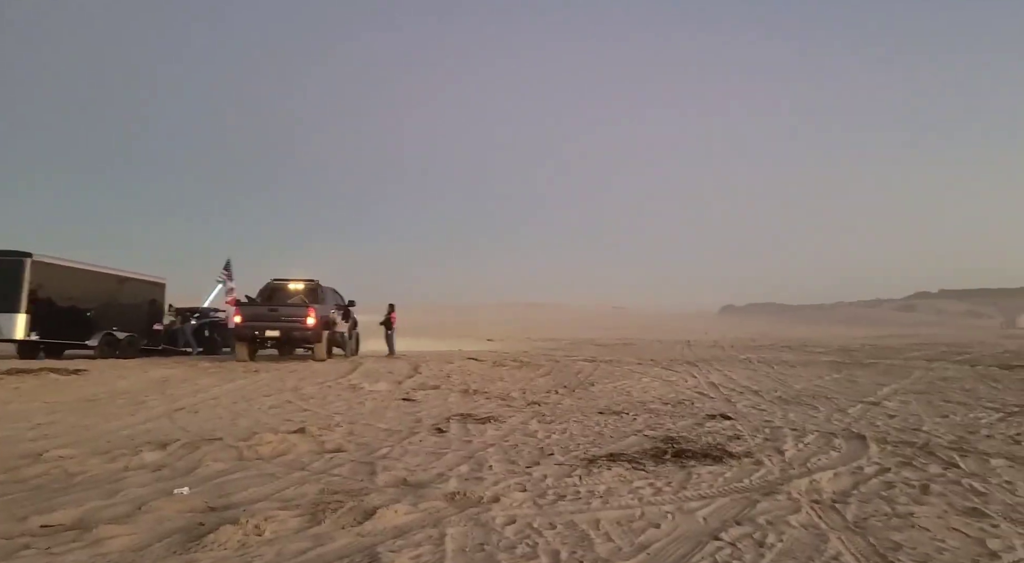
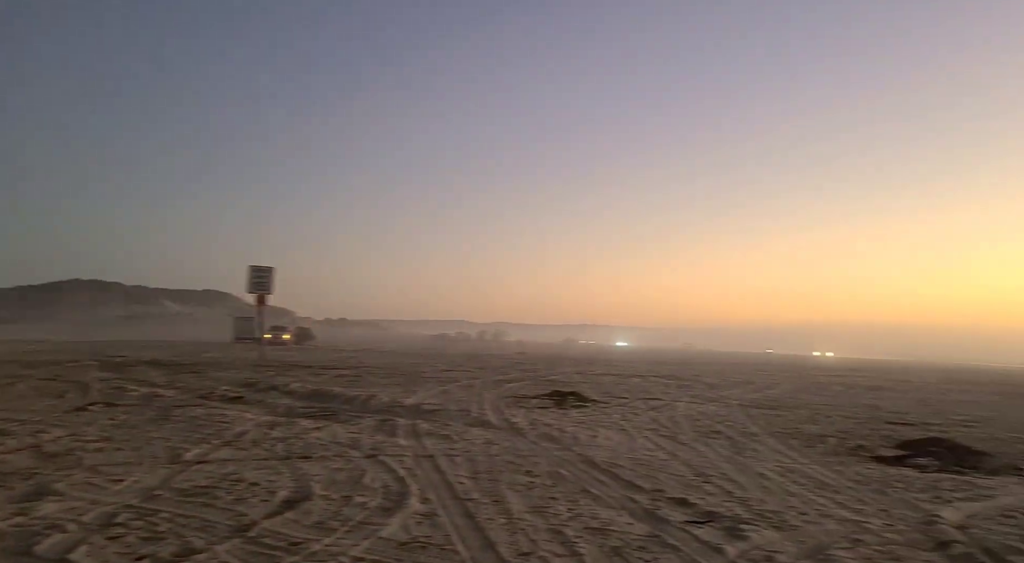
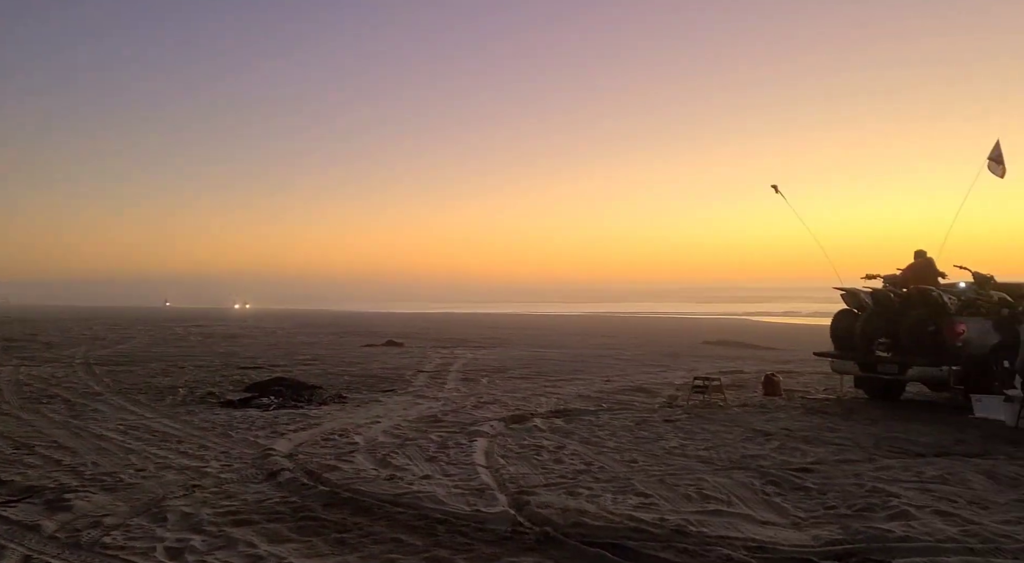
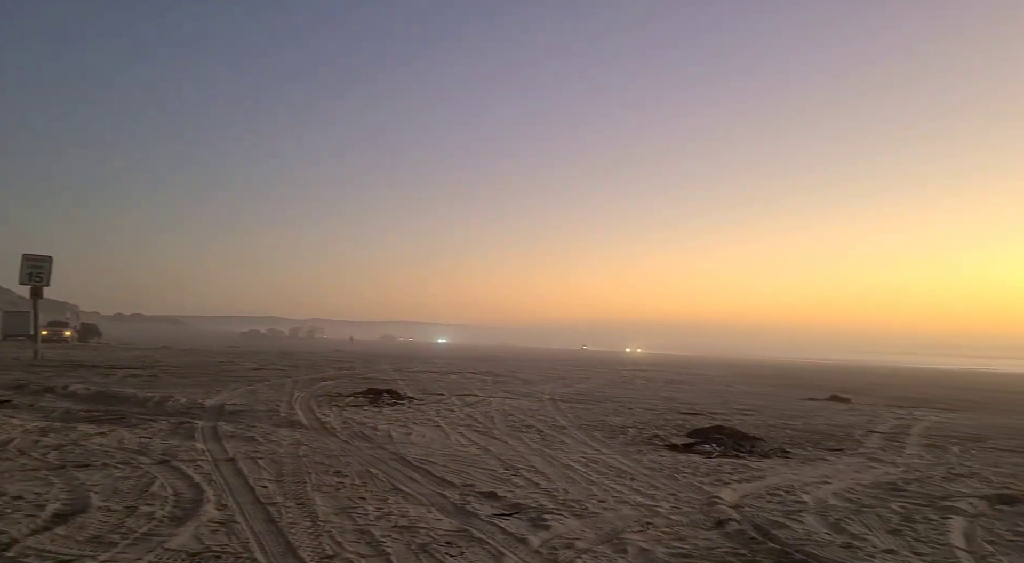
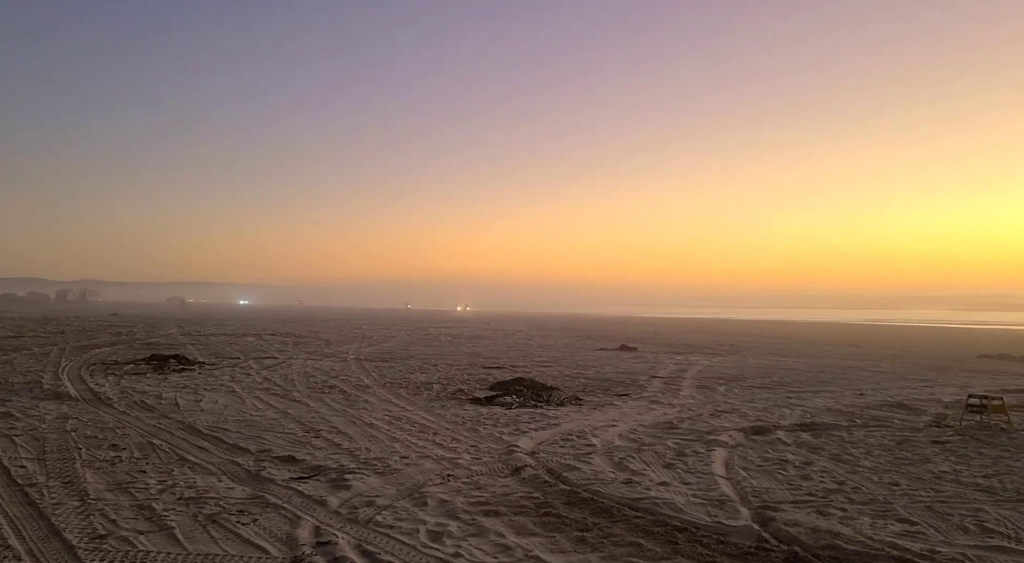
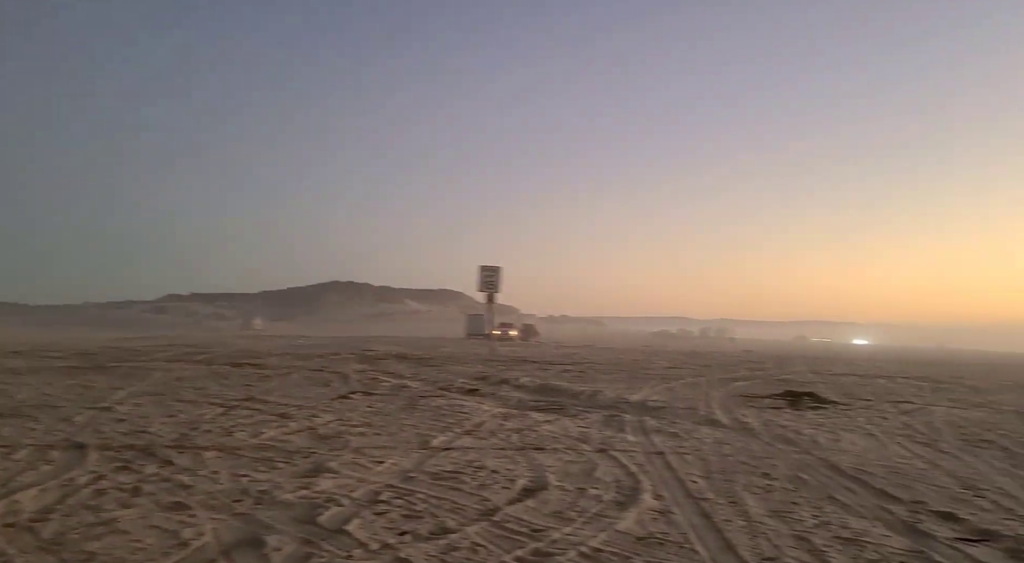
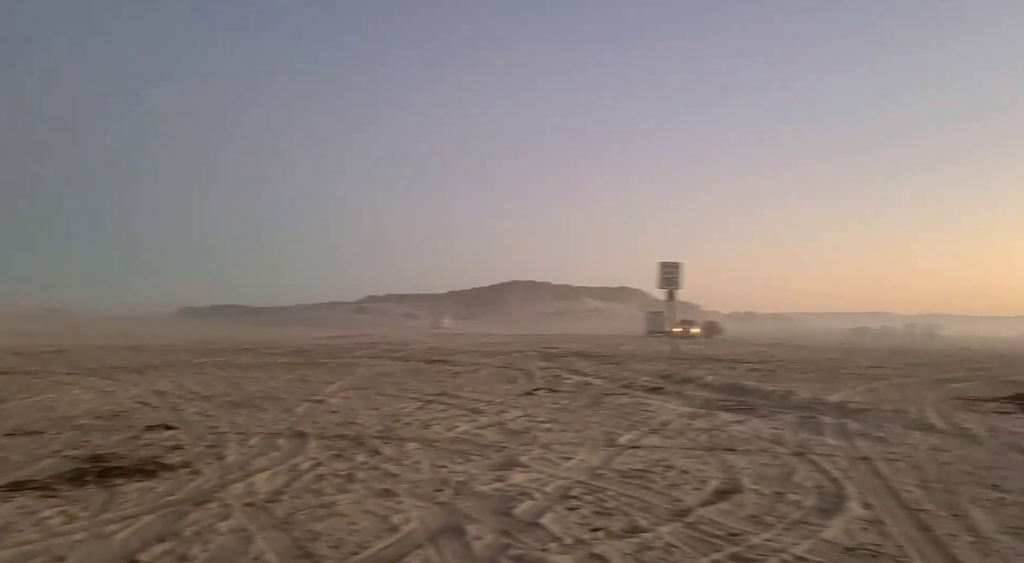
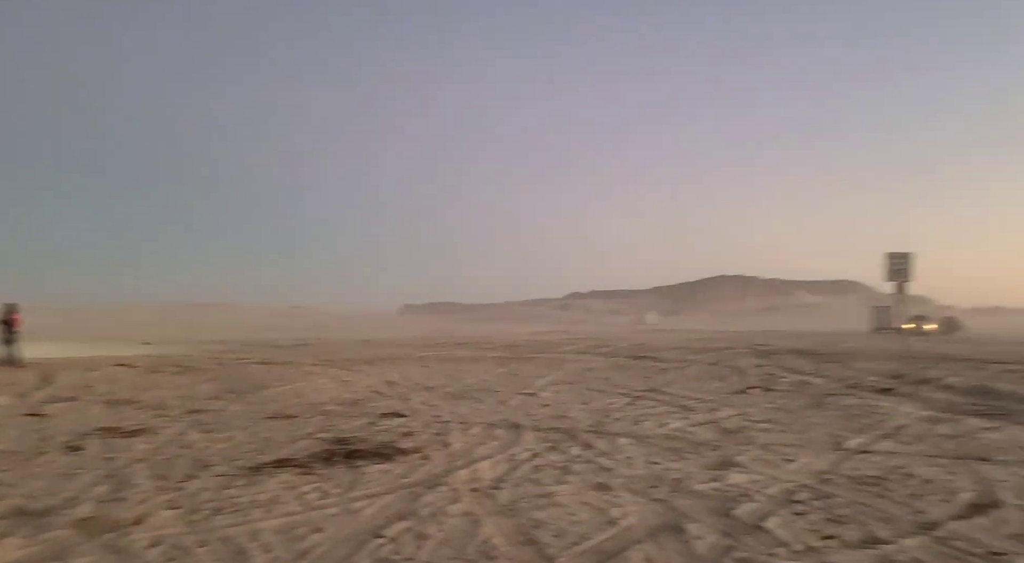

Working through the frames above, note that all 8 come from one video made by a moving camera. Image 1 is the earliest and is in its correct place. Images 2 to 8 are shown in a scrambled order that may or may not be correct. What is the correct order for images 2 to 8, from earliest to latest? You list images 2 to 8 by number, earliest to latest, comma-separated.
8, 7, 6, 2, 4, 5, 3
